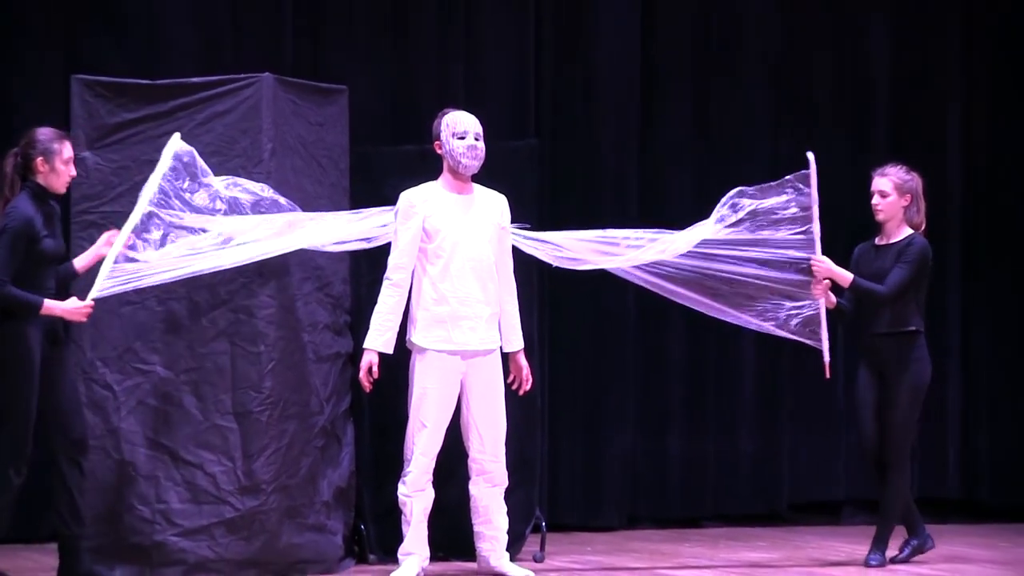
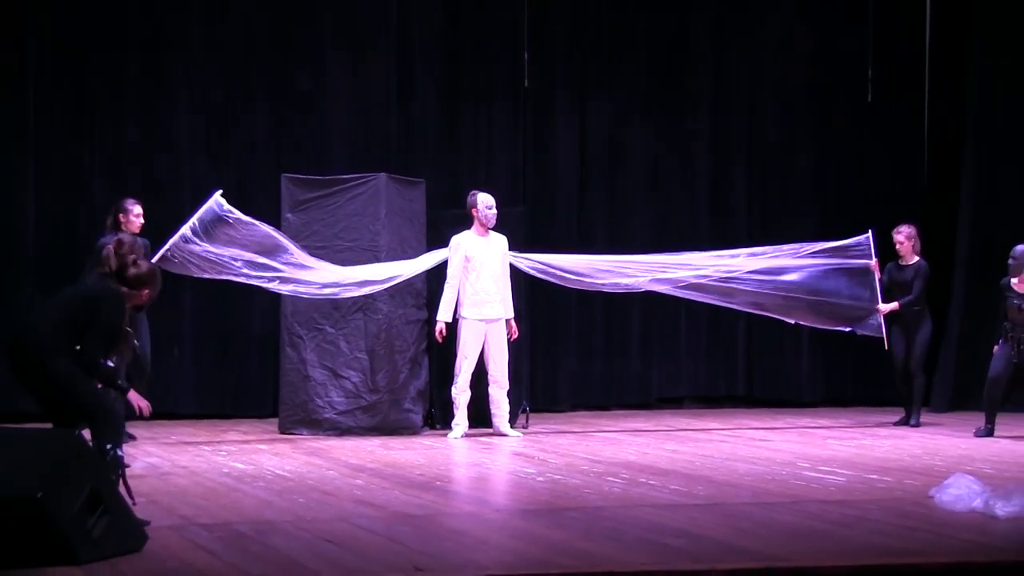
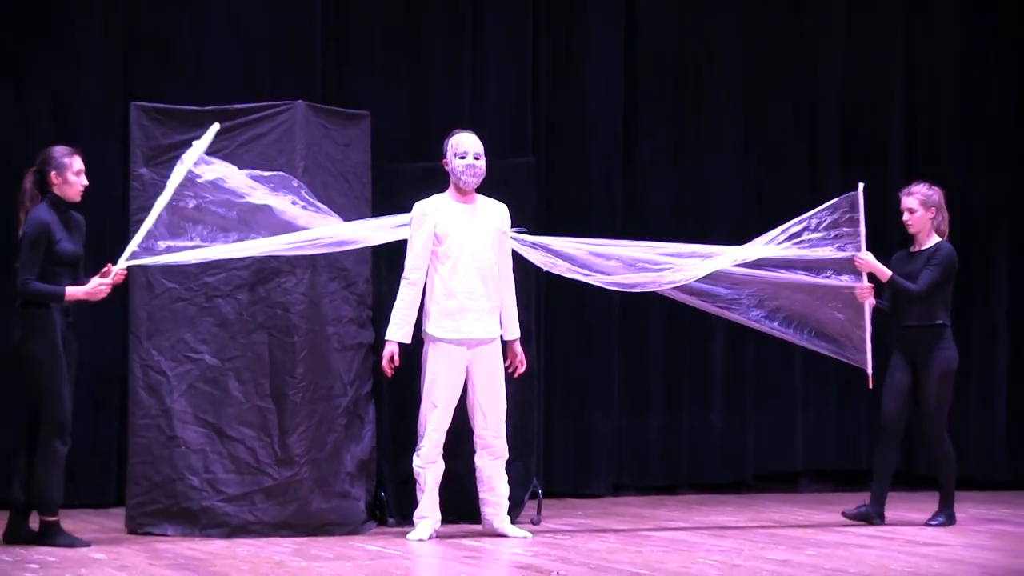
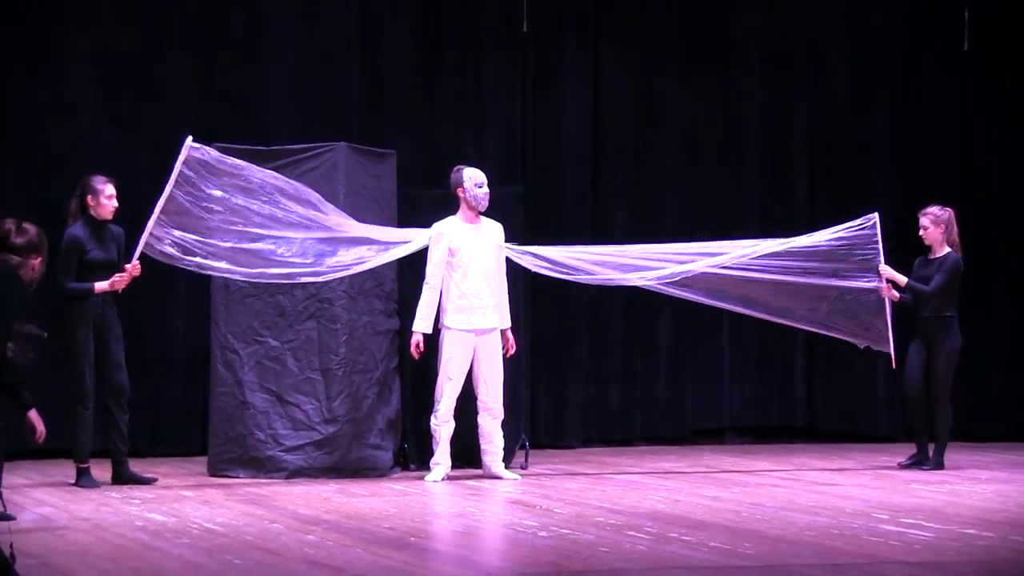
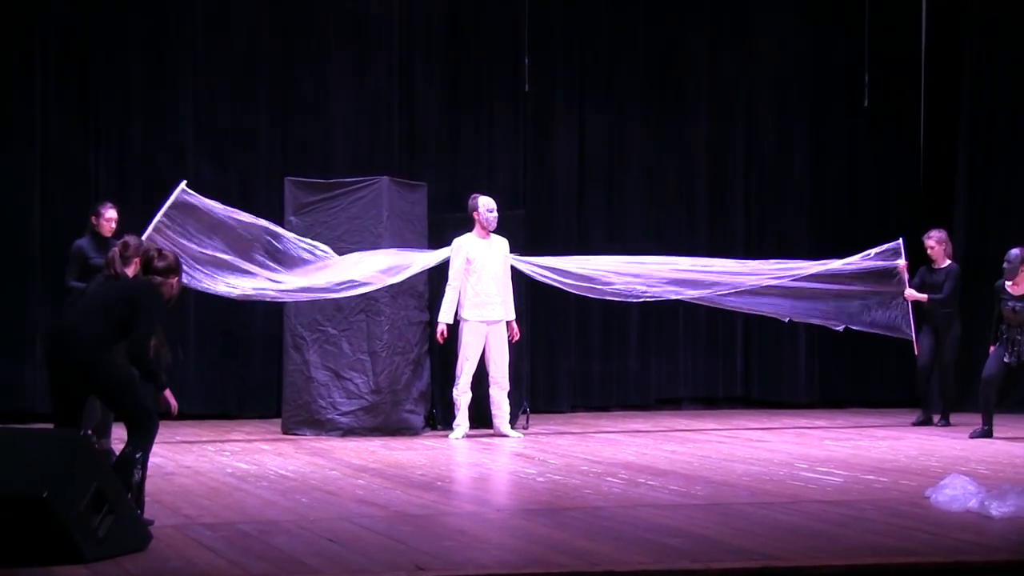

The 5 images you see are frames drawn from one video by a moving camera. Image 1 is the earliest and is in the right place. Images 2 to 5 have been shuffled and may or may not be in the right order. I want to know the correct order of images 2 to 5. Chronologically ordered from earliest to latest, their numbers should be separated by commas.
3, 4, 2, 5
